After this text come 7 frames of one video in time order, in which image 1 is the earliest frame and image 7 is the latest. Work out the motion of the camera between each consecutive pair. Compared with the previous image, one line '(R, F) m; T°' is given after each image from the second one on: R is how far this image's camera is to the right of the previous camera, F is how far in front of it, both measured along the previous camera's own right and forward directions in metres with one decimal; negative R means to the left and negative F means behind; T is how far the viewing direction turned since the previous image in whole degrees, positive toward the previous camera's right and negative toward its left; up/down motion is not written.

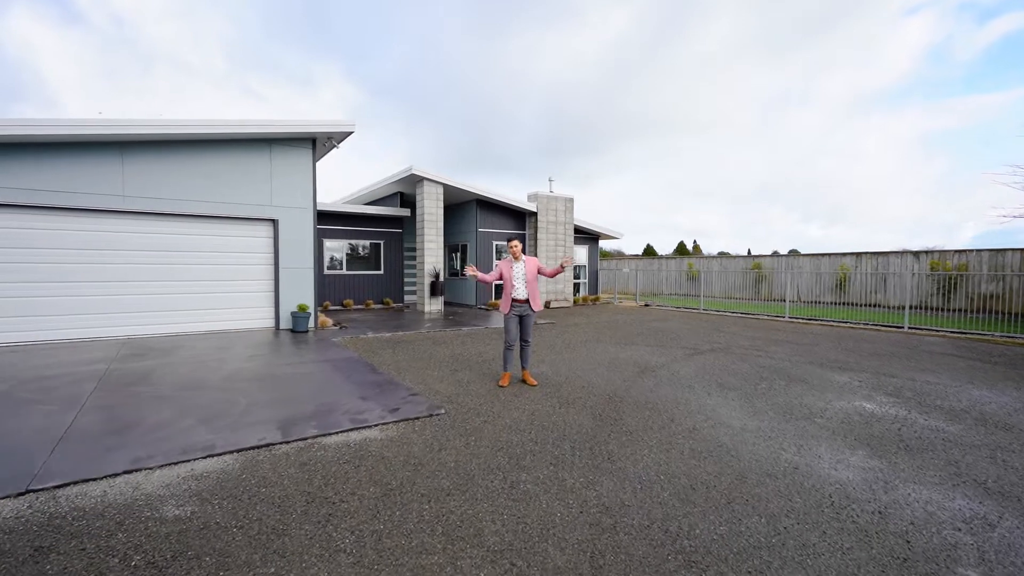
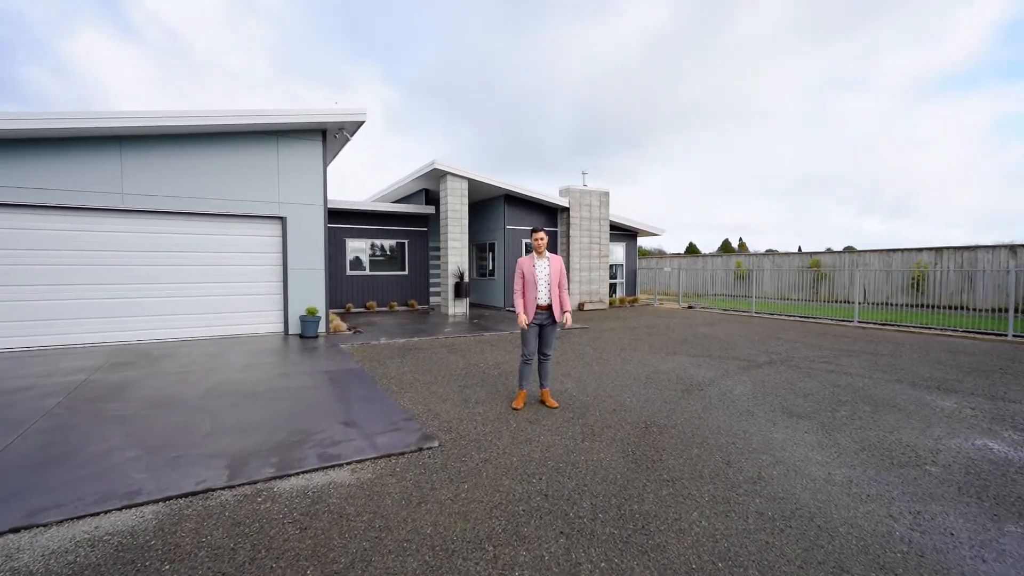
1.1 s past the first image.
(+0.2, +0.9) m; -5°
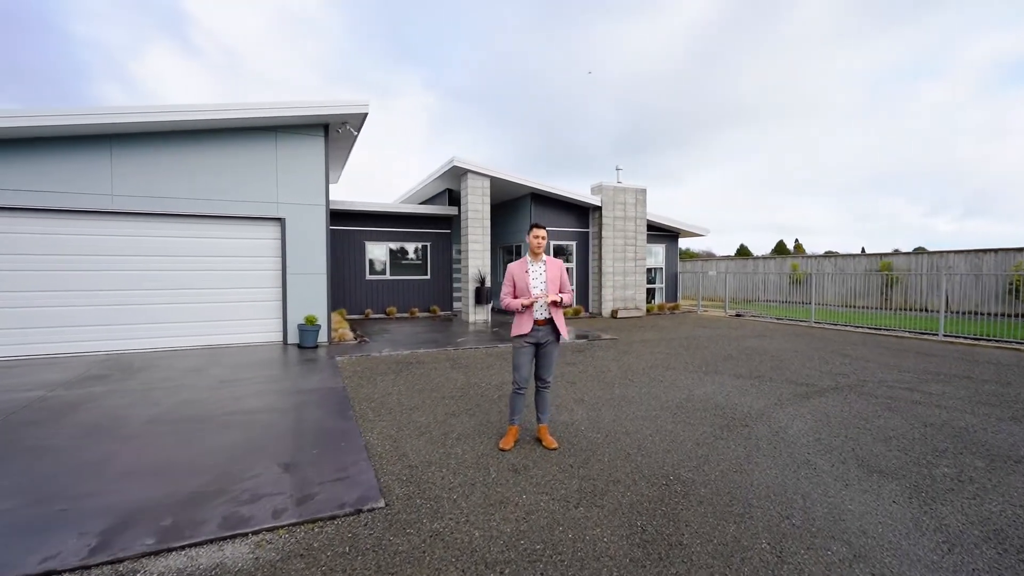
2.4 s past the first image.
(+0.4, +0.9) m; -5°
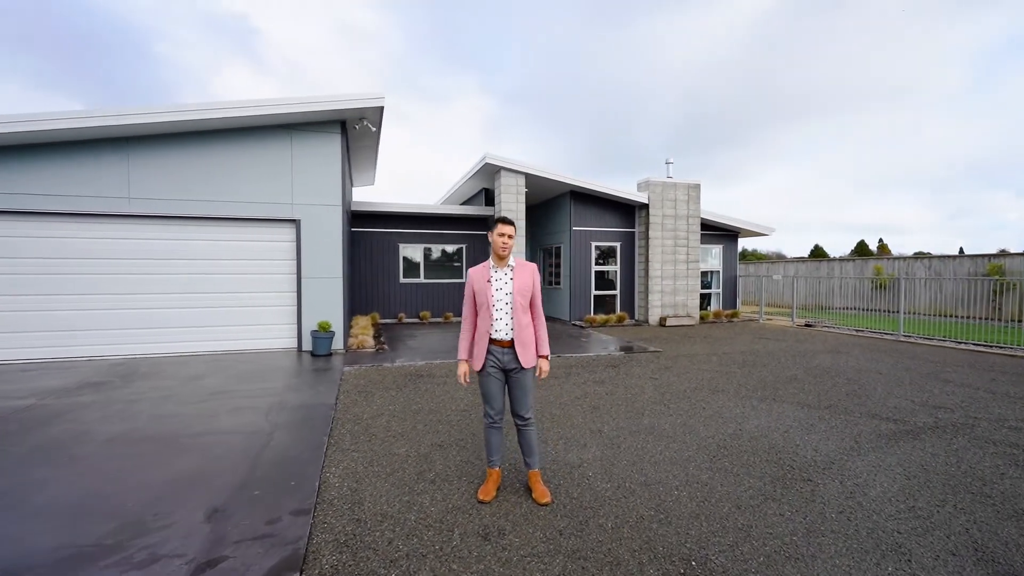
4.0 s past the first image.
(+0.5, +0.8) m; -7°
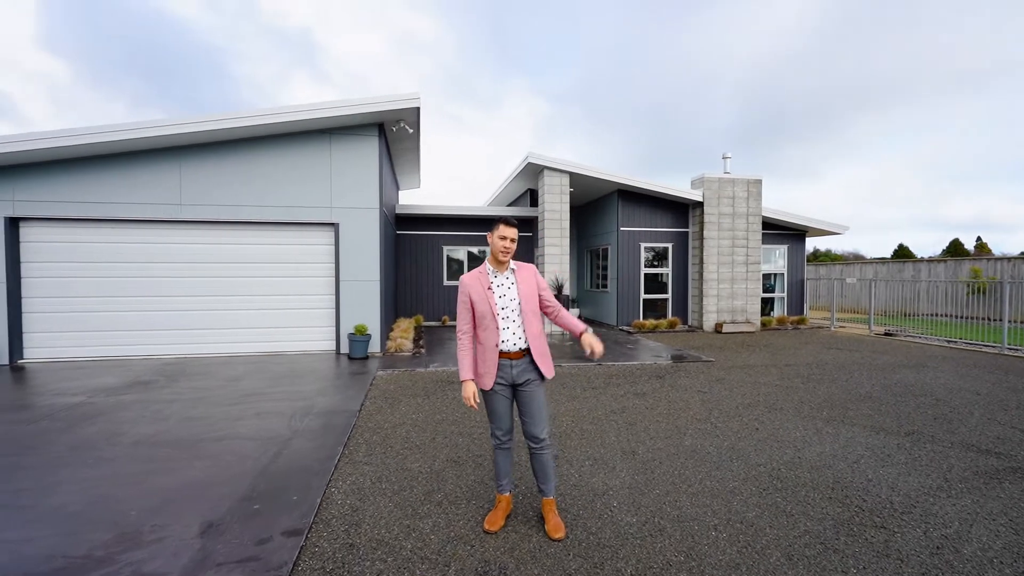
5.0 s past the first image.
(+0.2, +0.3) m; -7°
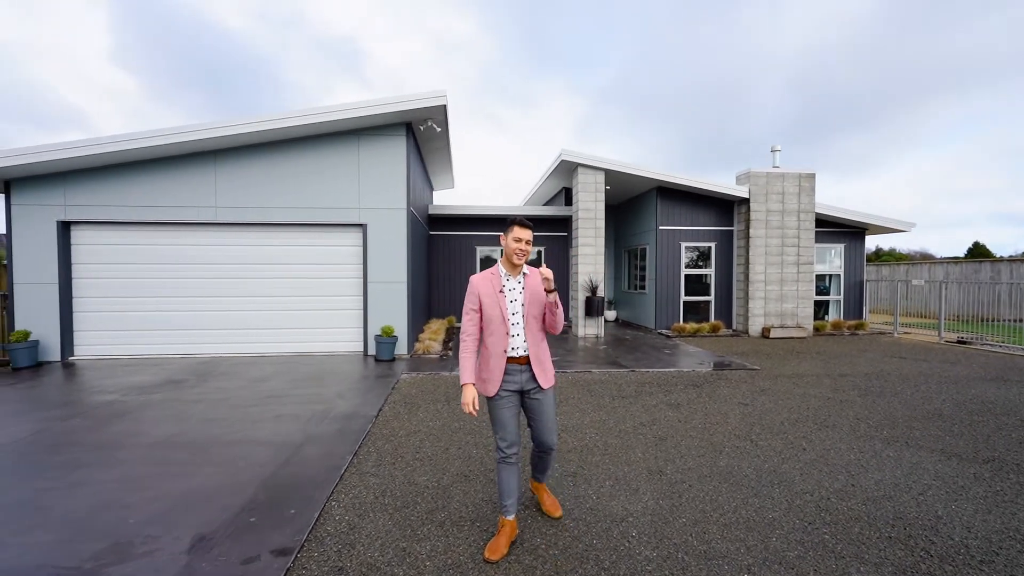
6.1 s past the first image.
(+0.2, +0.3) m; -5°
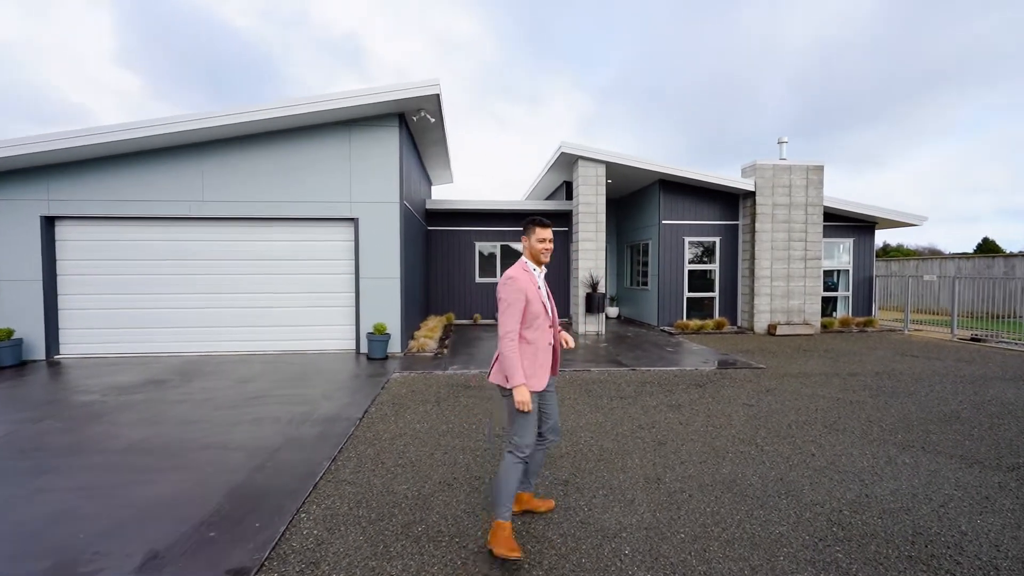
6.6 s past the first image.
(+0.1, +0.2) m; -1°
